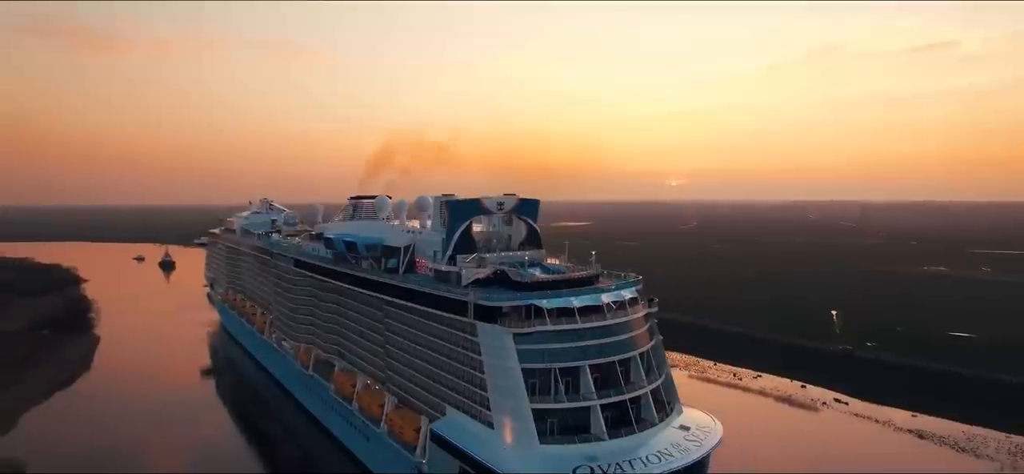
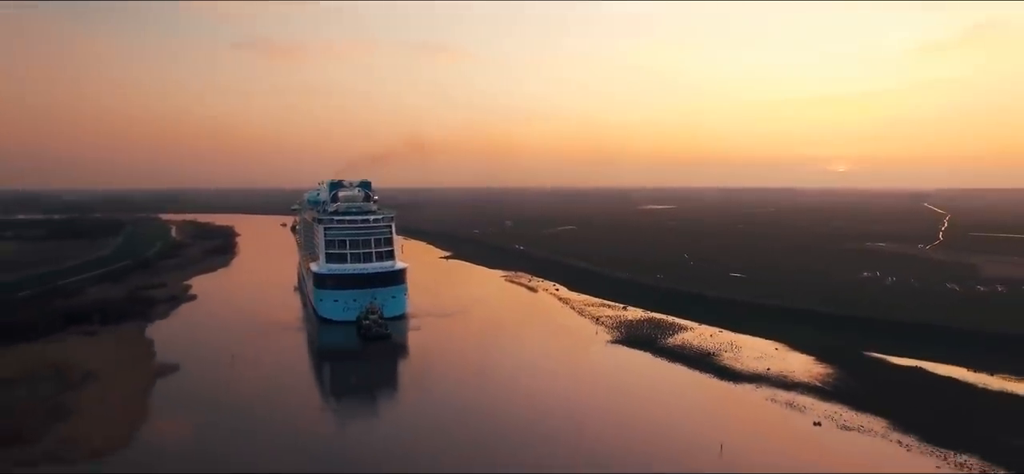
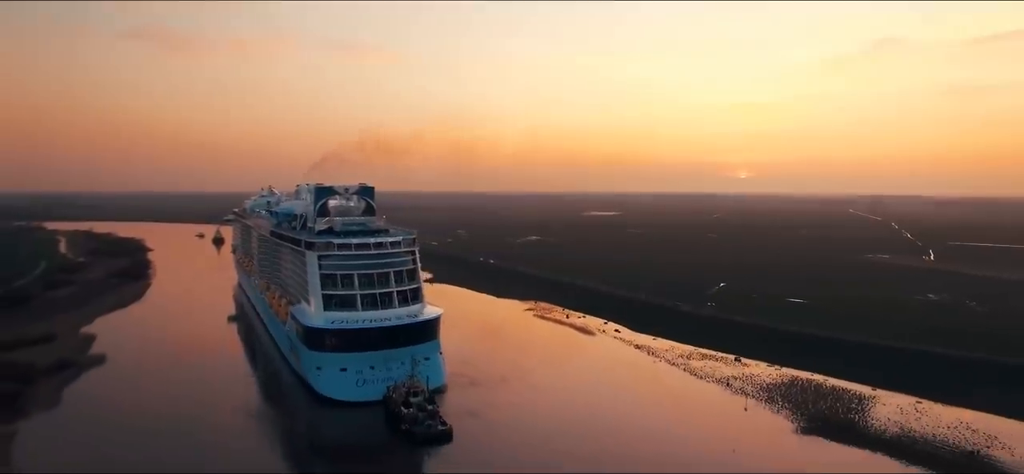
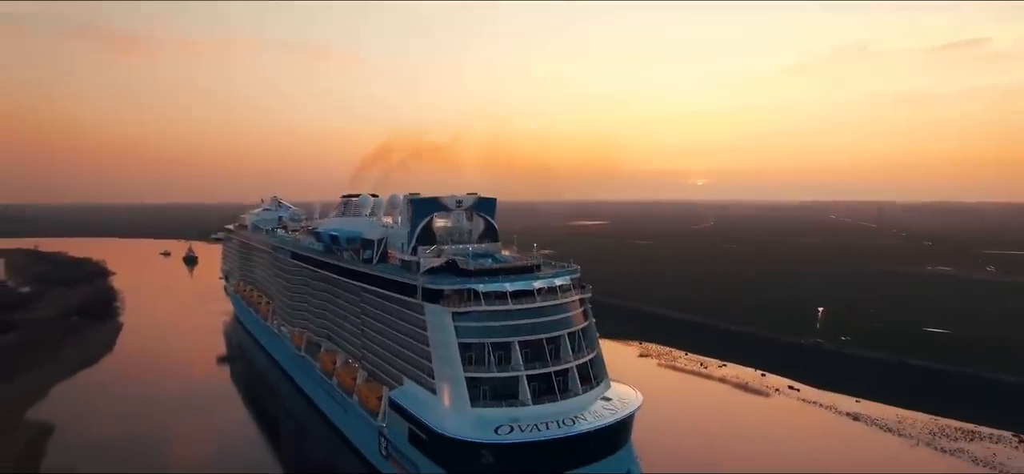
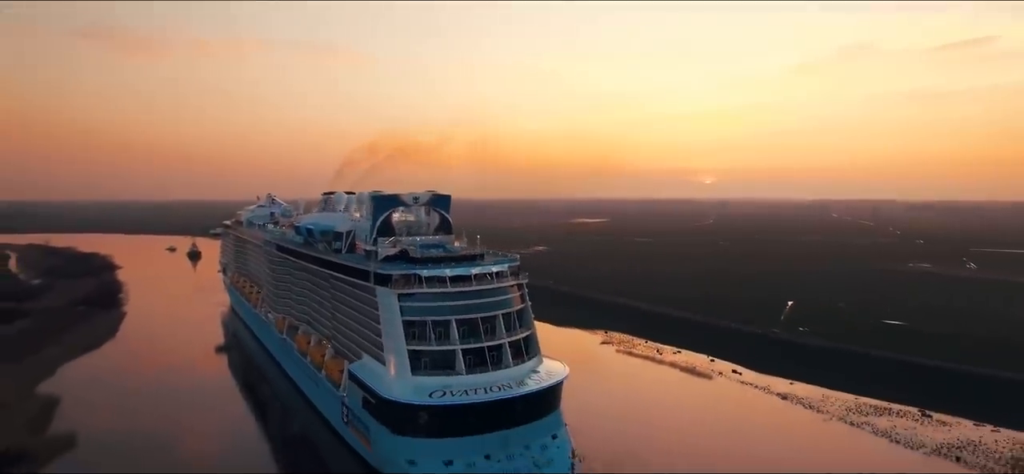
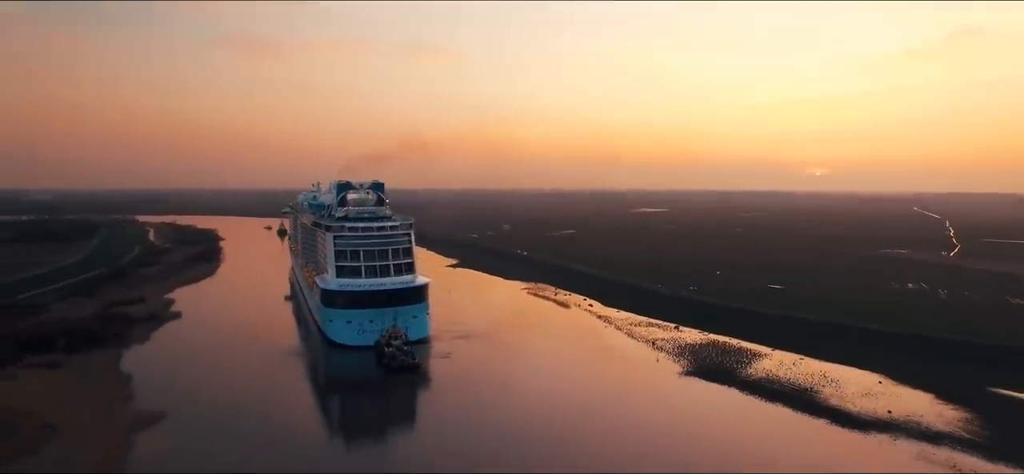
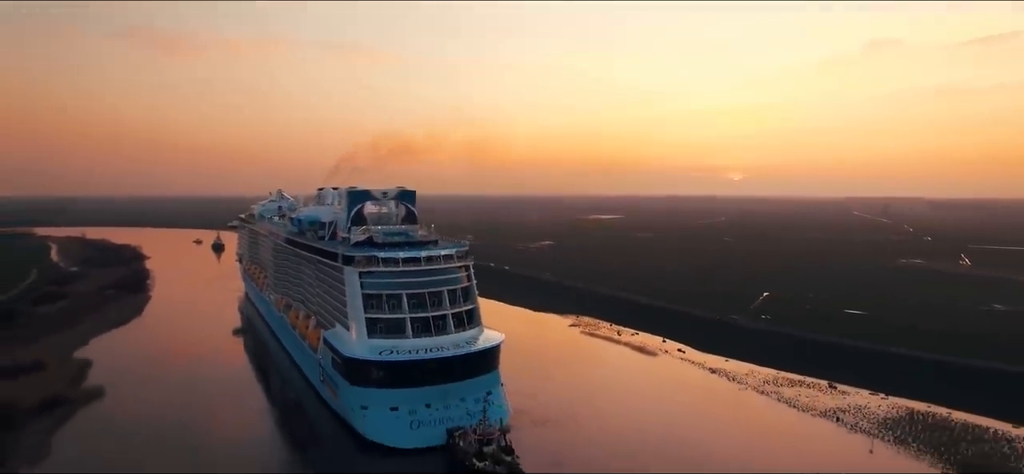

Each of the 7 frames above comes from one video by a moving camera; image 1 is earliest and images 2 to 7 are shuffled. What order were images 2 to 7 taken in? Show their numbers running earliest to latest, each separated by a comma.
4, 5, 7, 3, 6, 2
